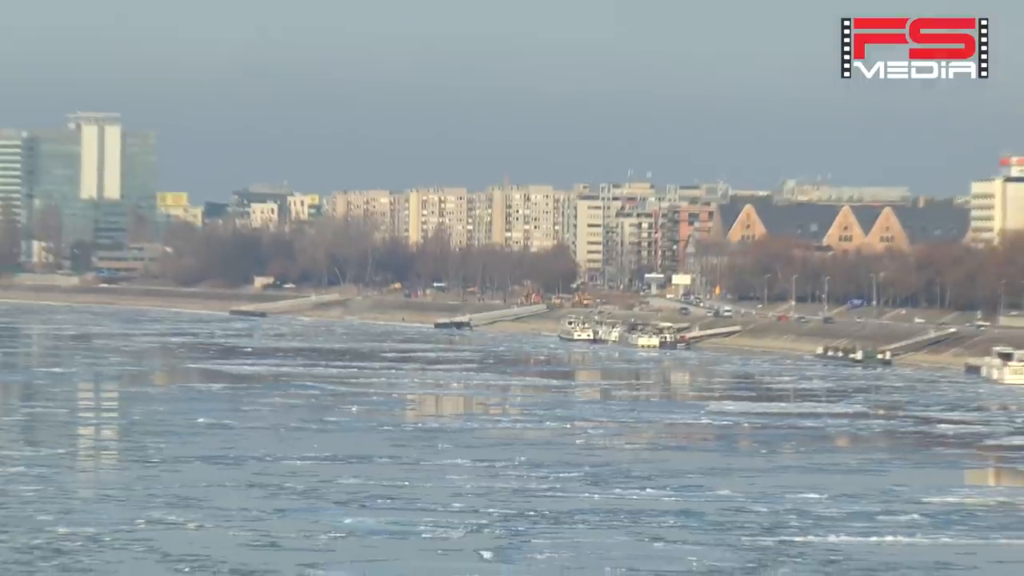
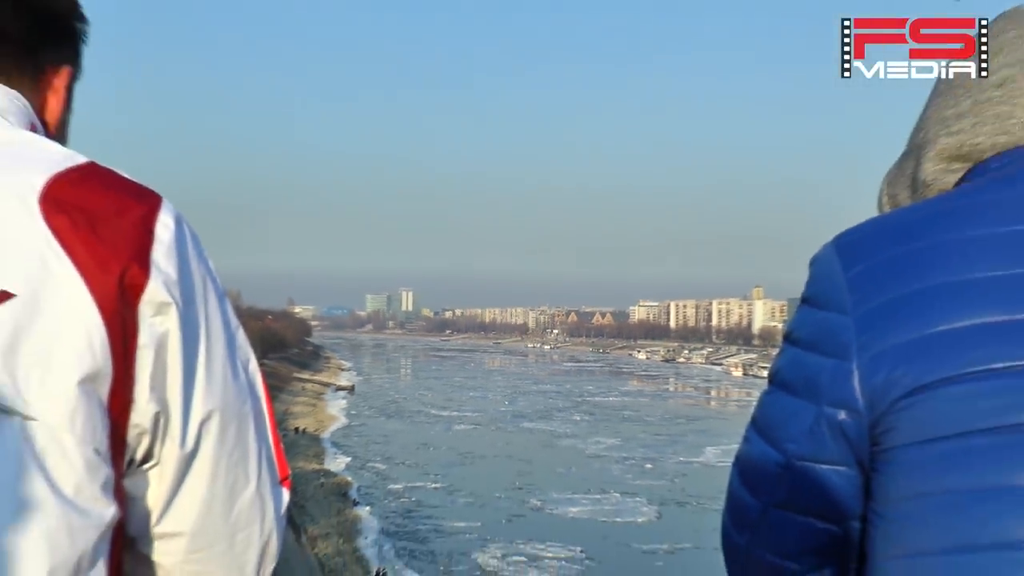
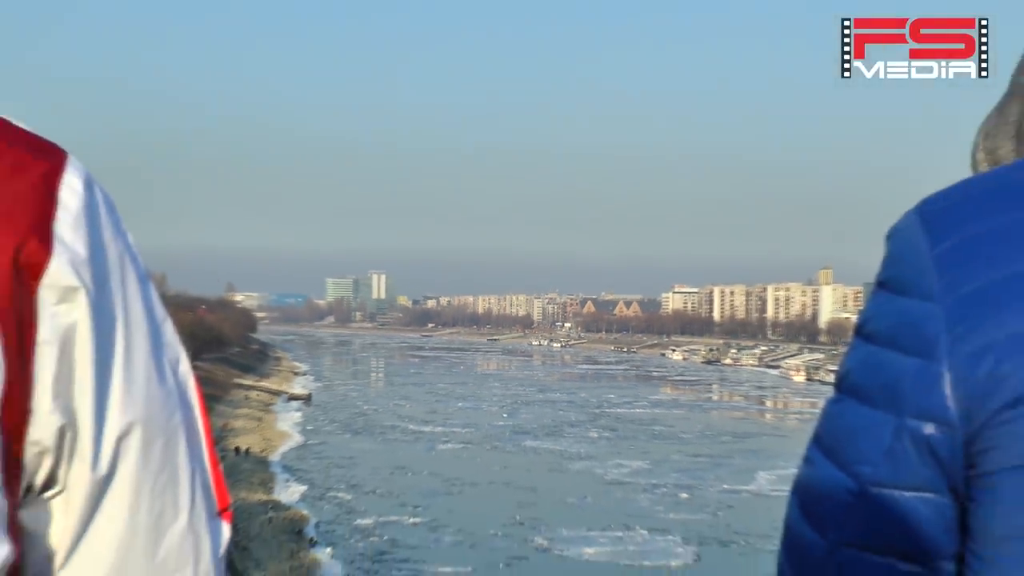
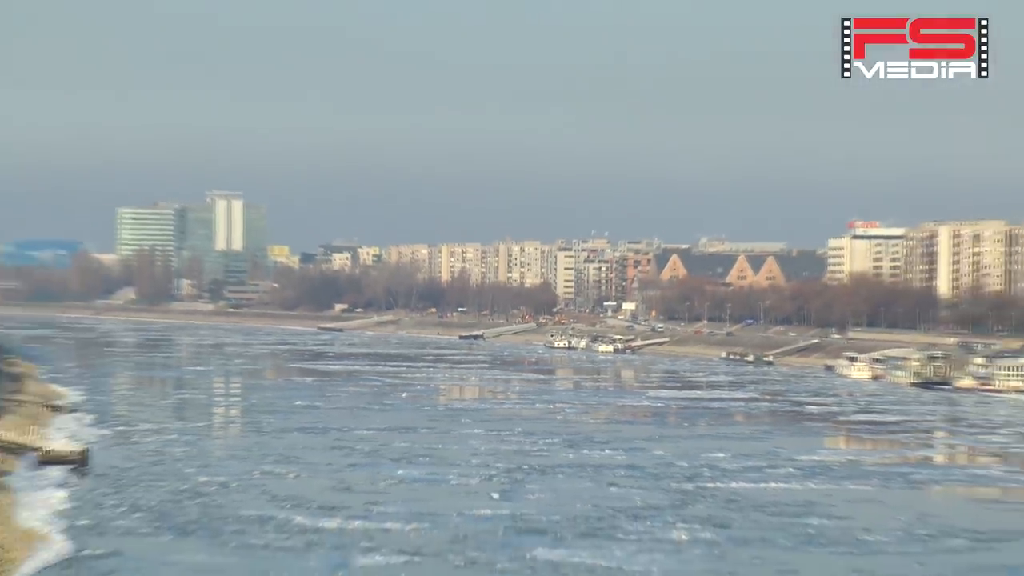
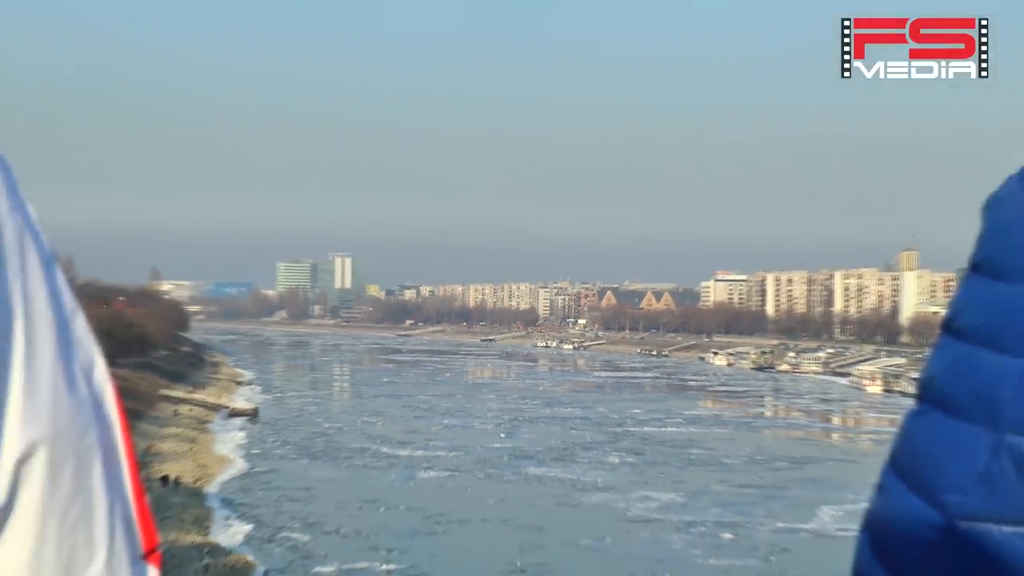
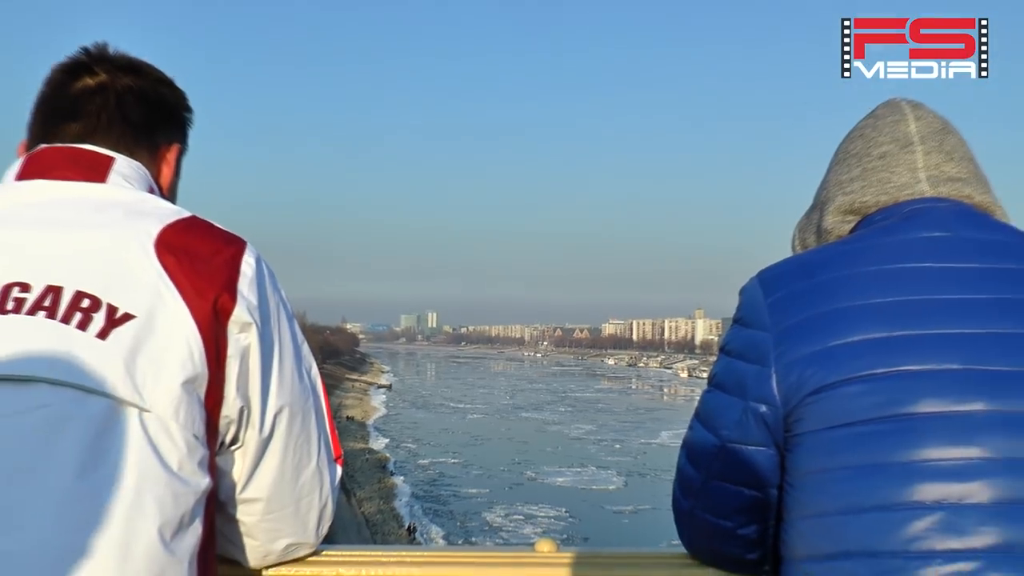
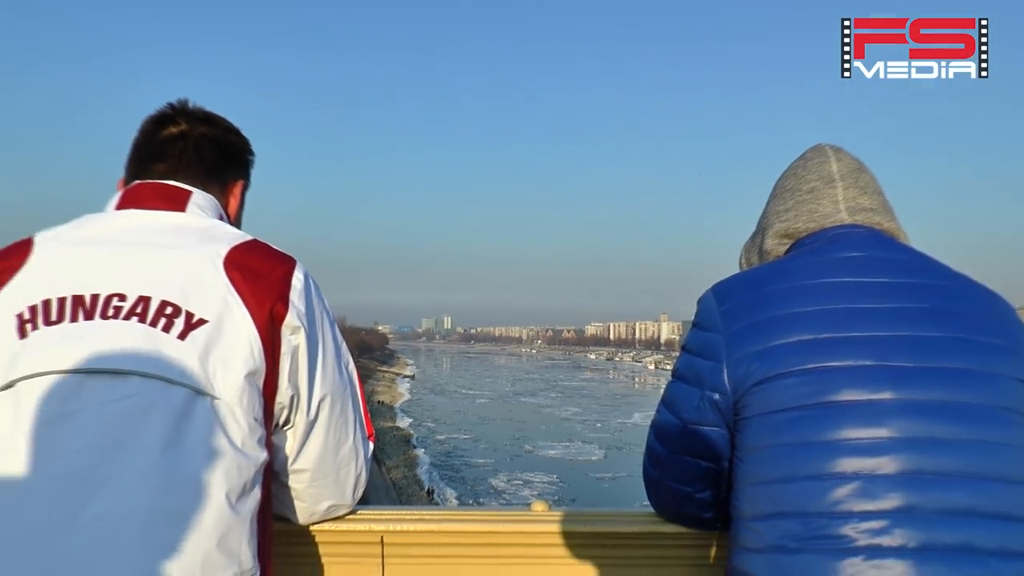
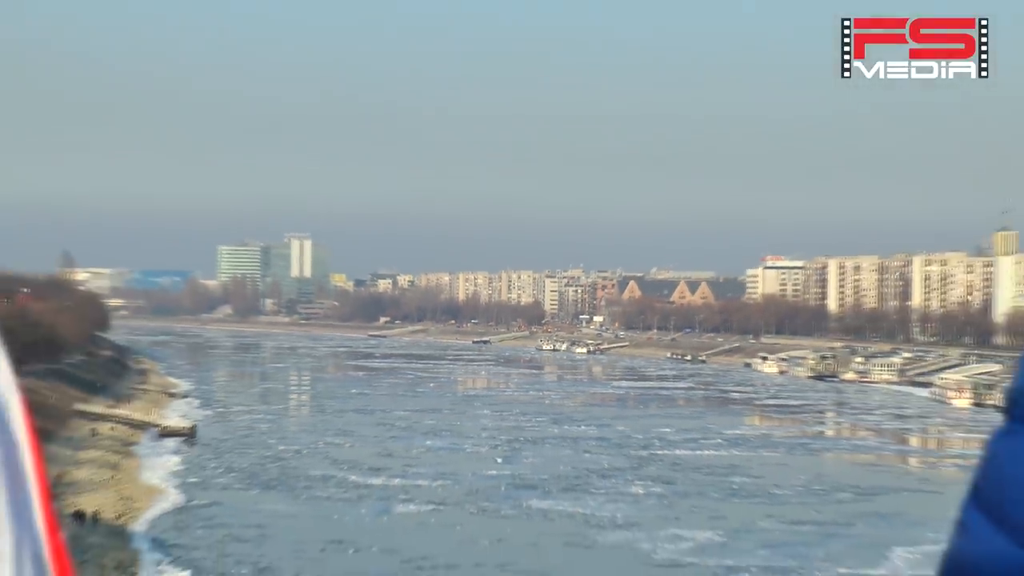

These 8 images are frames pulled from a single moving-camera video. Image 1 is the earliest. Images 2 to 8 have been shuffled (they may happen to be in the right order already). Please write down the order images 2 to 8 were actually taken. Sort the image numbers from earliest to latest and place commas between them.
4, 8, 5, 3, 2, 6, 7
